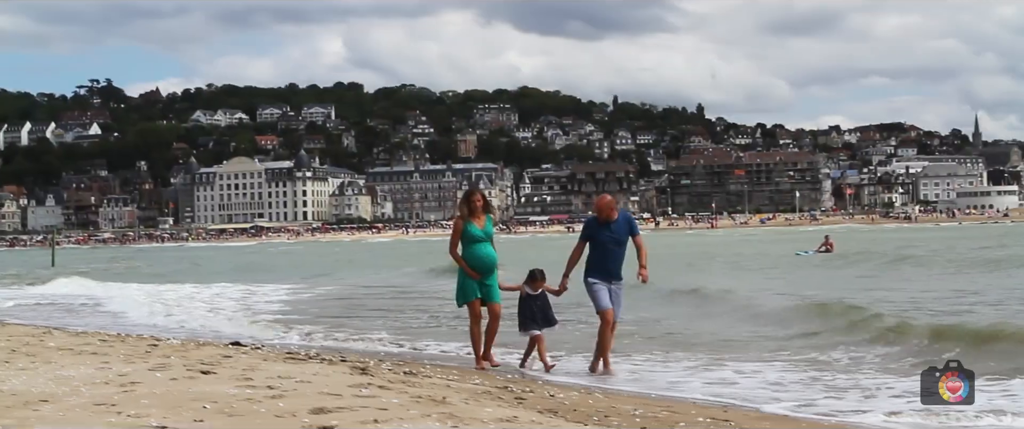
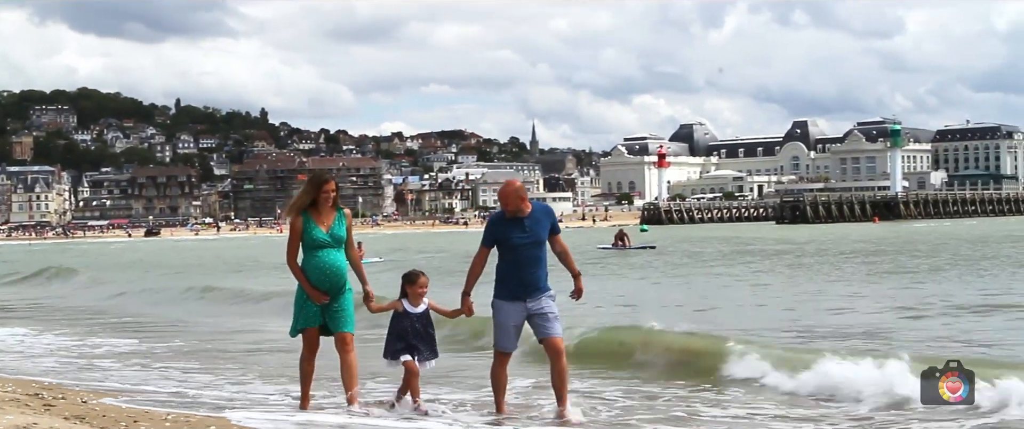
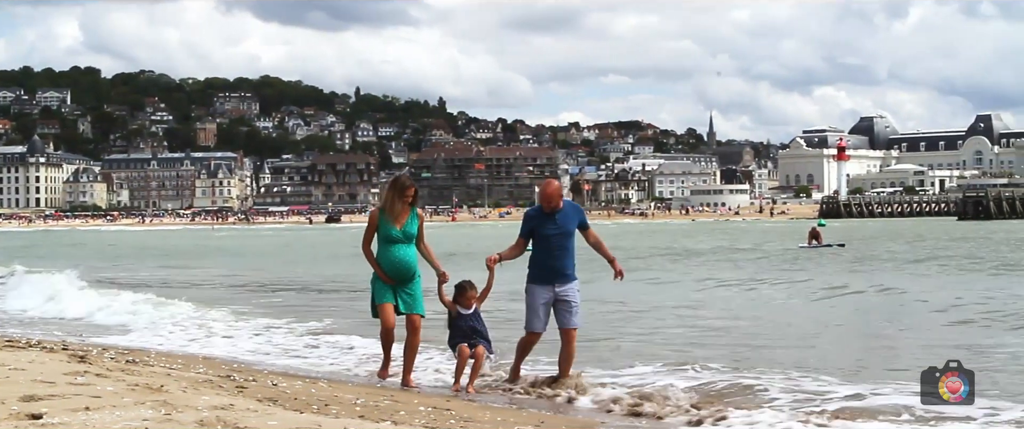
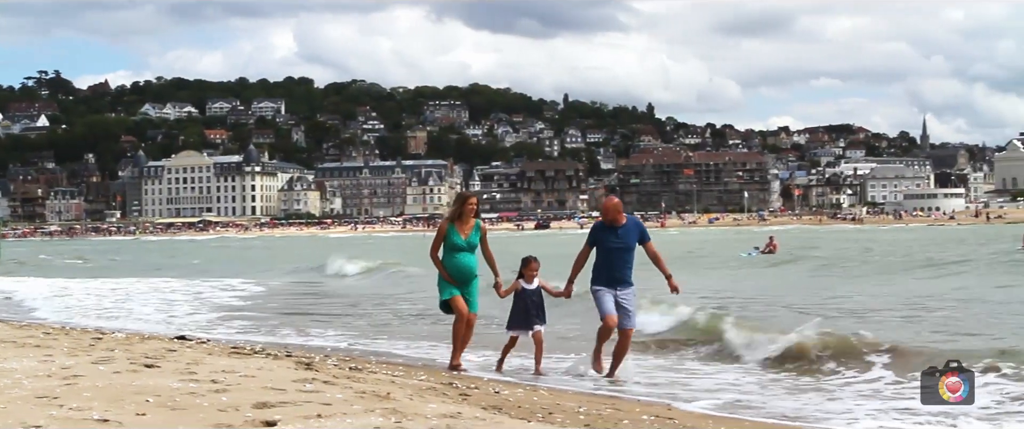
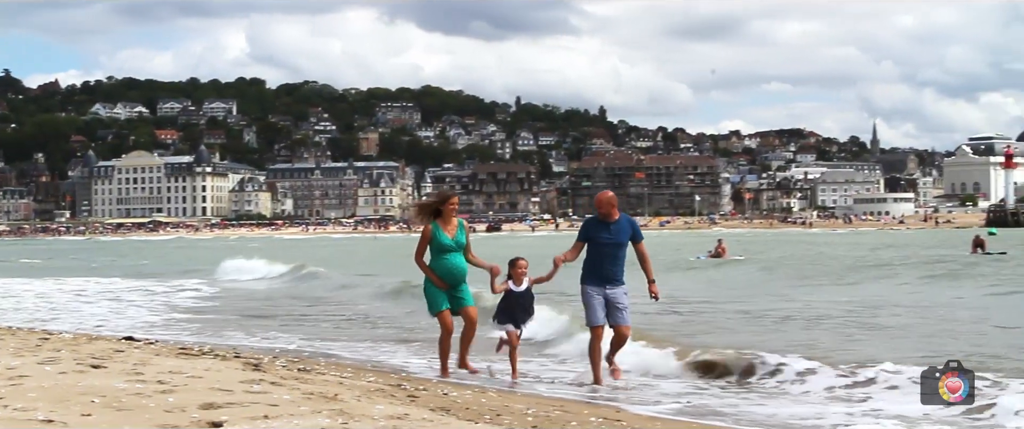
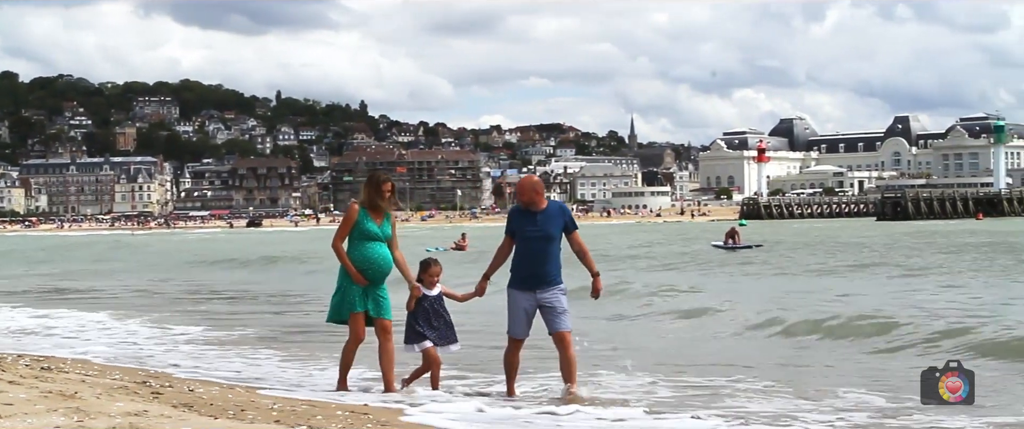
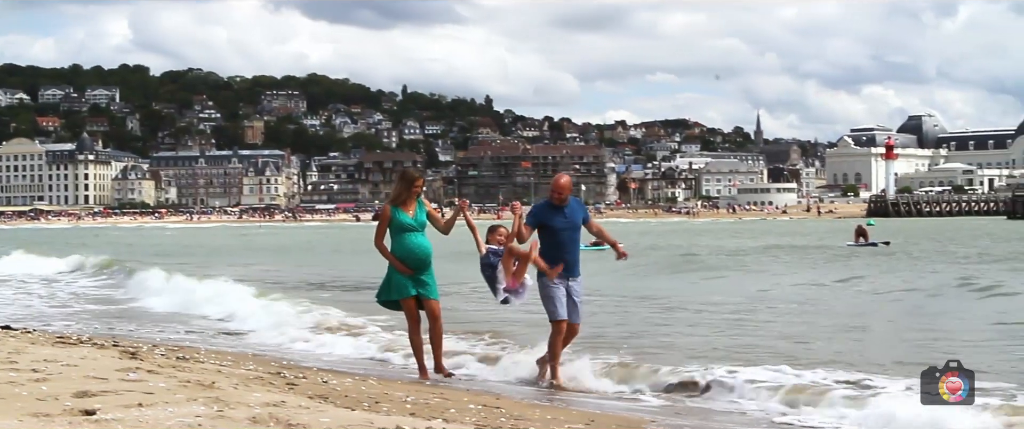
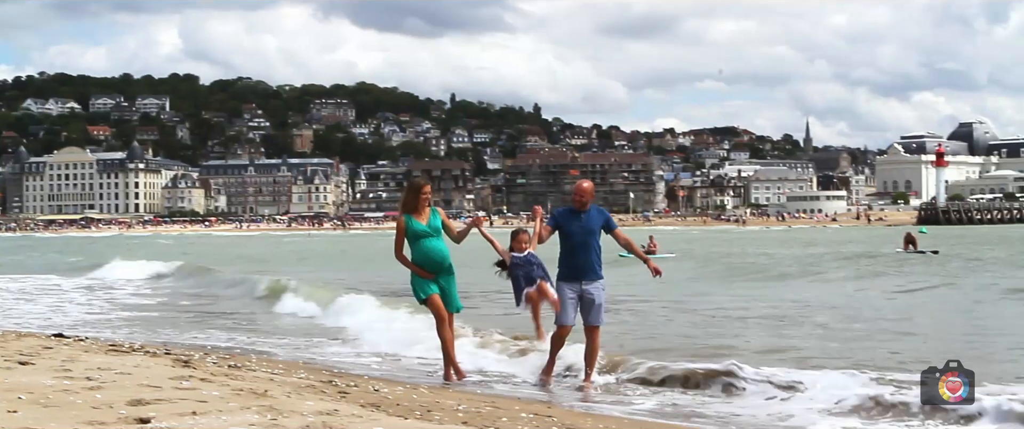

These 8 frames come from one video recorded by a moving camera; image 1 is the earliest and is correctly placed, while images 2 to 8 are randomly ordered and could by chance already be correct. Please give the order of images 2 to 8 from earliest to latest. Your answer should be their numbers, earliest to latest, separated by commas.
4, 5, 8, 7, 3, 6, 2
